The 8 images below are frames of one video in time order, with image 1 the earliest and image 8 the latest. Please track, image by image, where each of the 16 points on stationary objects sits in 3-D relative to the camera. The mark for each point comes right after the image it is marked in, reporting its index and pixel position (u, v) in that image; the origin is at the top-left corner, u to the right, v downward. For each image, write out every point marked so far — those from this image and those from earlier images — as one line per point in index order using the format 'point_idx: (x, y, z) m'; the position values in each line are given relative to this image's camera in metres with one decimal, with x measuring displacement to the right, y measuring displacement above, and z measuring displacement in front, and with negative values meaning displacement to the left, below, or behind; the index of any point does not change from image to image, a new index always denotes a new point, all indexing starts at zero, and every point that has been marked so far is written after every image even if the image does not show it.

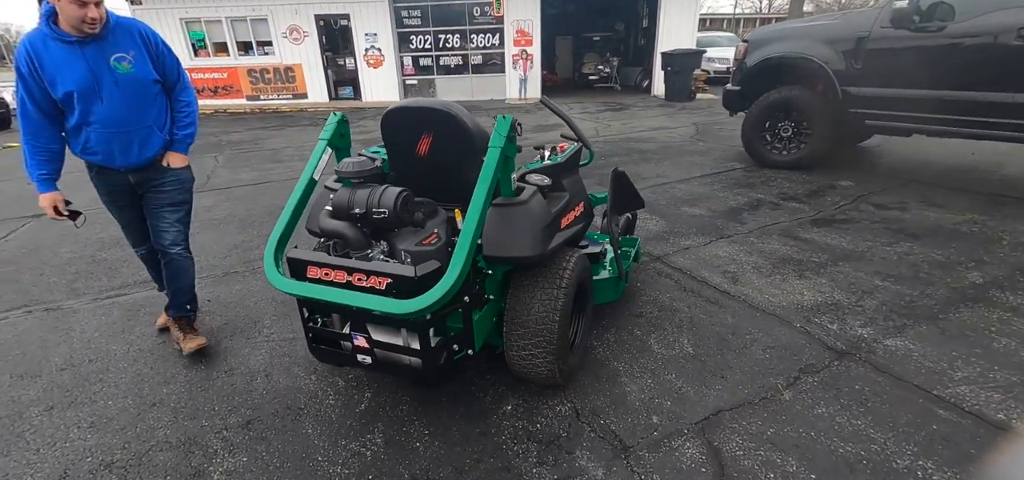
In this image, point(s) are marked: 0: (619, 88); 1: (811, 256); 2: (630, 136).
0: (+3.3, +4.8, +15.2) m
1: (+2.2, -0.1, +3.7) m
2: (+2.0, +1.8, +8.2) m
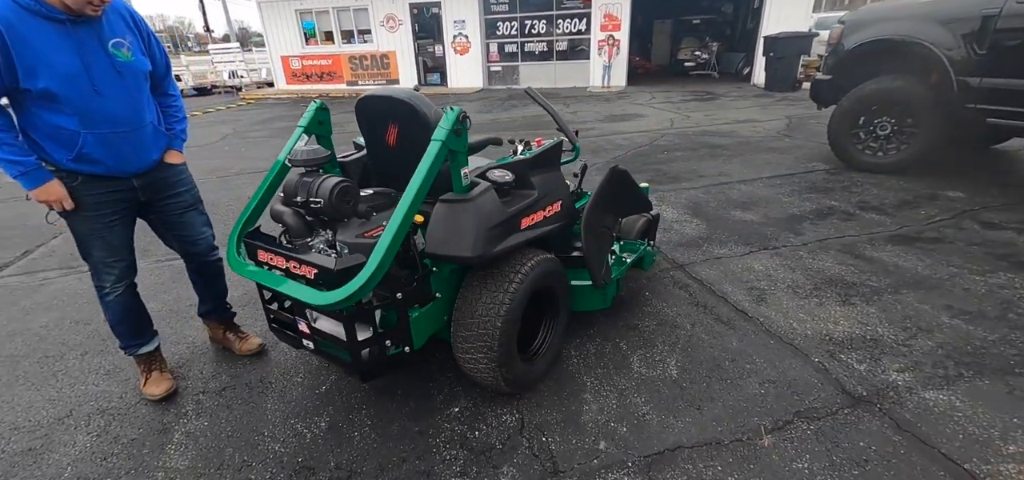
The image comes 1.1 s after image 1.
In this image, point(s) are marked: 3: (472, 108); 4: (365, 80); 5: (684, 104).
0: (+5.9, +4.8, +14.1) m
1: (+2.3, -0.3, +3.1) m
2: (+3.0, +1.7, +7.6) m
3: (-0.8, +2.8, +10.2) m
4: (-4.1, +4.4, +13.4) m
5: (+3.4, +2.7, +9.6) m
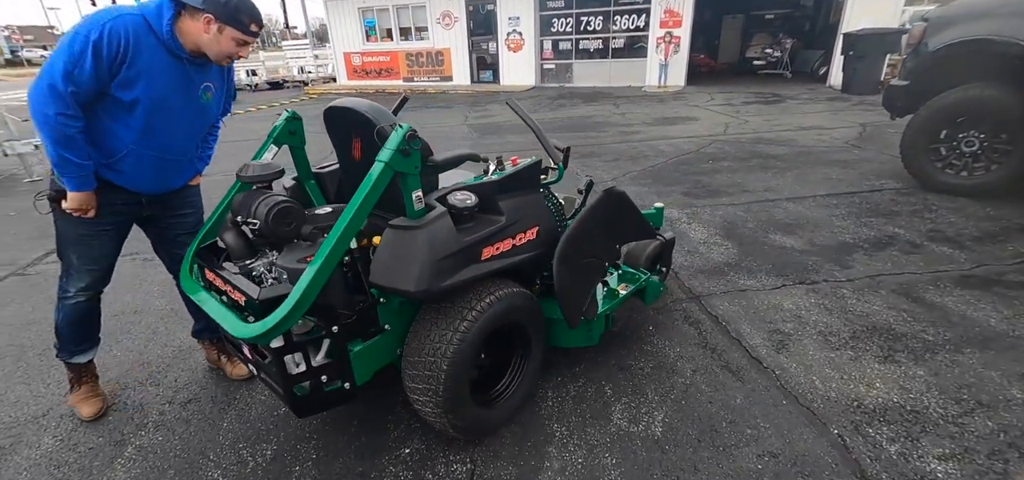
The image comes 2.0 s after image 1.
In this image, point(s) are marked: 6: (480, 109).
0: (+7.4, +4.4, +13.0) m
1: (+2.2, -0.5, +2.6) m
2: (+3.6, +1.5, +6.9) m
3: (+0.1, +2.7, +10.0) m
4: (-2.6, +4.5, +13.6) m
5: (+4.2, +2.4, +8.9) m
6: (-0.7, +2.7, +10.0) m
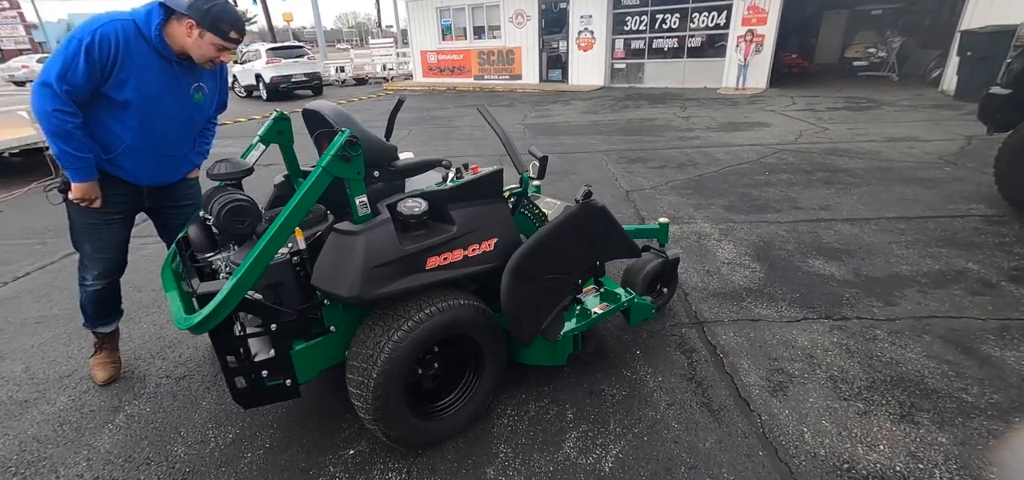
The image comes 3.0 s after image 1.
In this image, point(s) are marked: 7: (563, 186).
0: (+9.1, +3.8, +11.6) m
1: (+2.0, -0.7, +2.2) m
2: (+4.2, +1.2, +6.2) m
3: (+1.4, +2.7, +9.8) m
4: (-0.7, +4.7, +13.7) m
5: (+5.2, +2.1, +8.1) m
6: (+0.6, +2.7, +10.0) m
7: (+0.6, +0.6, +5.1) m
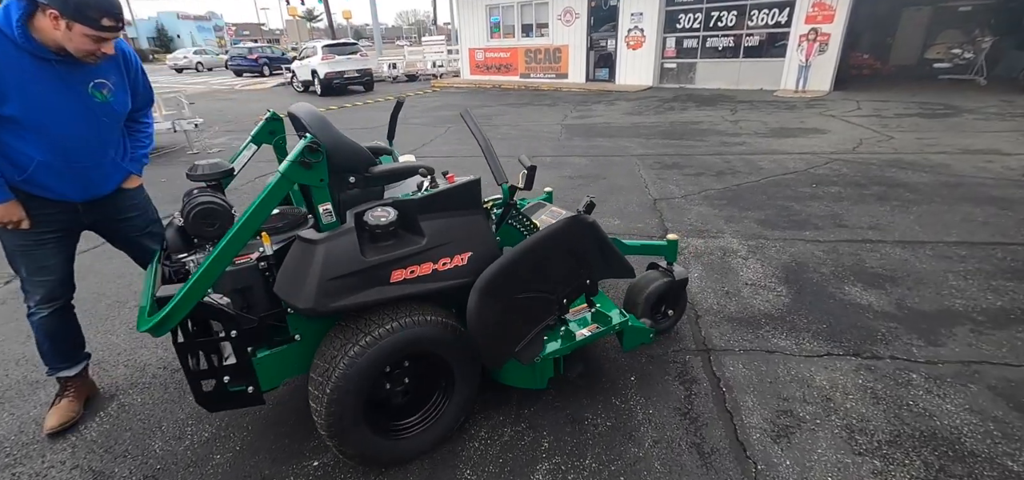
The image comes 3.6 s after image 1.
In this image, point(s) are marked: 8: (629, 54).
0: (+10.1, +3.4, +10.4) m
1: (+1.9, -0.8, +1.9) m
2: (+4.6, +0.9, +5.6) m
3: (+2.2, +2.6, +9.5) m
4: (+0.6, +4.6, +13.6) m
5: (+5.8, +1.8, +7.4) m
6: (+1.4, +2.6, +9.7) m
7: (+0.8, +0.5, +4.9) m
8: (+2.9, +4.6, +12.1) m
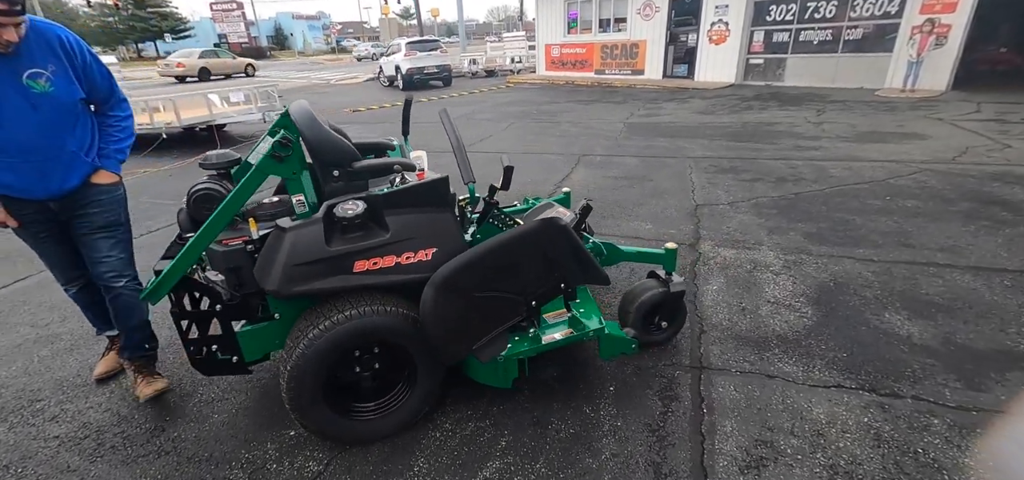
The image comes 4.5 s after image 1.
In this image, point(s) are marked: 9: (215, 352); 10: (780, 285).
0: (+11.5, +2.8, +8.6) m
1: (+1.7, -0.9, +1.6) m
2: (+5.0, +0.7, +4.8) m
3: (+3.4, +2.5, +9.0) m
4: (+2.7, +4.6, +13.3) m
5: (+6.6, +1.5, +6.3) m
6: (+2.7, +2.6, +9.3) m
7: (+1.2, +0.5, +4.8) m
8: (+4.7, +4.5, +11.4) m
9: (-1.3, -0.5, +2.1) m
10: (+1.7, -0.3, +3.1) m
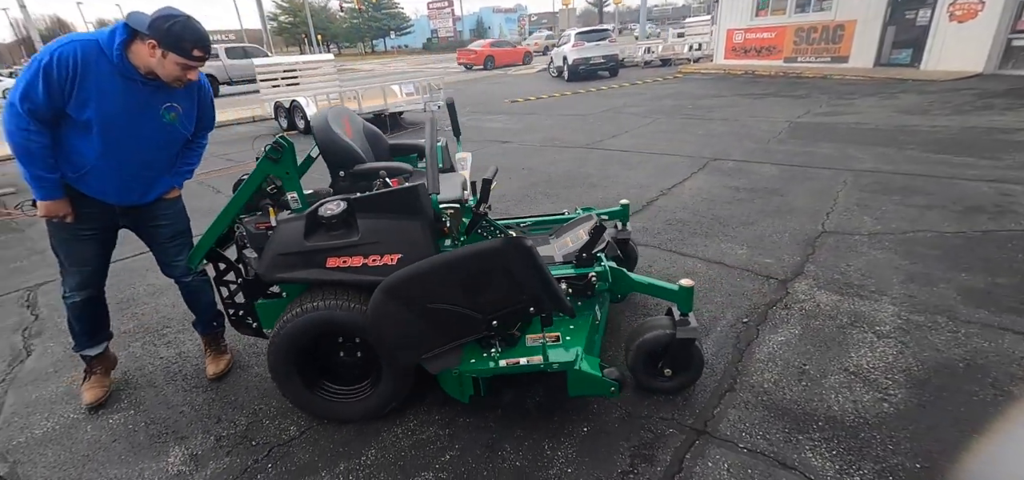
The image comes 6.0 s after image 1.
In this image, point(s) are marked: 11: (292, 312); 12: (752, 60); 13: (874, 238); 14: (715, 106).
0: (+13.1, +1.4, +3.9) m
1: (+1.1, -1.2, +1.0) m
2: (+5.6, 0.0, +2.7) m
3: (+5.8, +2.0, +7.1) m
4: (+6.9, +4.3, +11.3) m
5: (+7.7, +0.6, +3.6) m
6: (+5.3, +2.2, +7.7) m
7: (+2.0, +0.3, +4.1) m
8: (+8.1, +3.8, +8.9) m
9: (-1.4, -0.4, +2.5) m
10: (+1.7, -0.5, +2.3) m
11: (-0.9, -0.3, +2.1) m
12: (+6.3, +4.6, +12.5) m
13: (+2.5, 0.0, +3.4) m
14: (+3.5, +2.3, +8.3) m
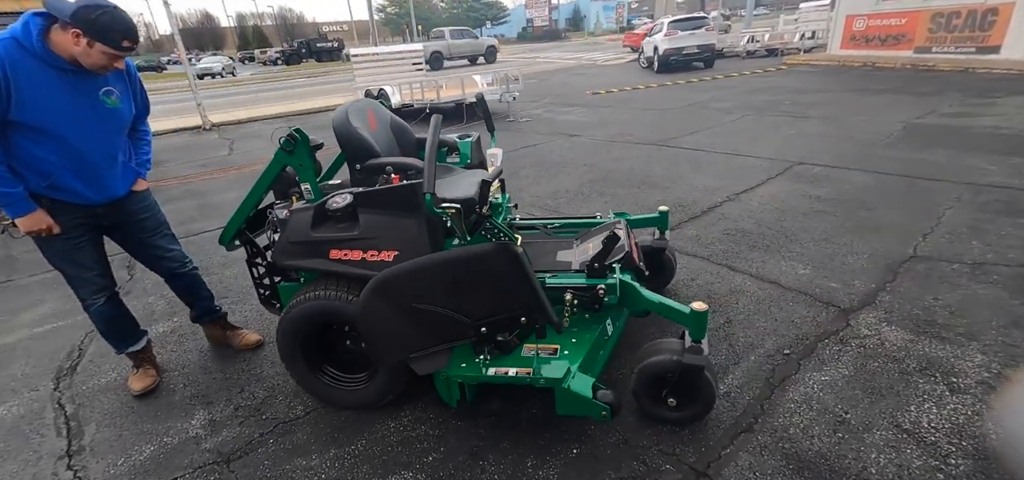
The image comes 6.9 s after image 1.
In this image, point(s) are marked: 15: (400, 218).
0: (+13.3, +0.5, +1.4) m
1: (+0.8, -1.3, +0.7) m
2: (+5.6, -0.4, +1.6) m
3: (+6.7, +1.6, +5.9) m
4: (+8.7, +3.9, +9.7) m
5: (+7.8, +0.1, +2.1) m
6: (+6.3, +1.9, +6.5) m
7: (+2.3, +0.1, +3.6) m
8: (+9.4, +3.3, +7.1) m
9: (-1.3, -0.3, +2.6) m
10: (+1.7, -0.7, +1.9) m
11: (-0.9, -0.3, +2.2) m
12: (+8.3, +4.3, +11.0) m
13: (+2.7, -0.2, +2.8) m
14: (+4.7, +2.1, +7.5) m
15: (-0.4, +0.1, +2.0) m
